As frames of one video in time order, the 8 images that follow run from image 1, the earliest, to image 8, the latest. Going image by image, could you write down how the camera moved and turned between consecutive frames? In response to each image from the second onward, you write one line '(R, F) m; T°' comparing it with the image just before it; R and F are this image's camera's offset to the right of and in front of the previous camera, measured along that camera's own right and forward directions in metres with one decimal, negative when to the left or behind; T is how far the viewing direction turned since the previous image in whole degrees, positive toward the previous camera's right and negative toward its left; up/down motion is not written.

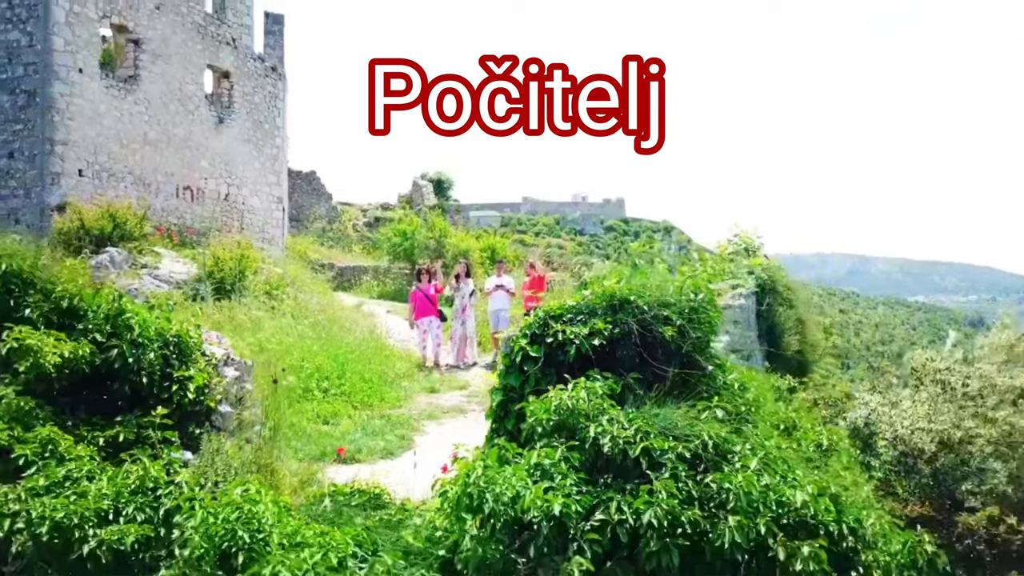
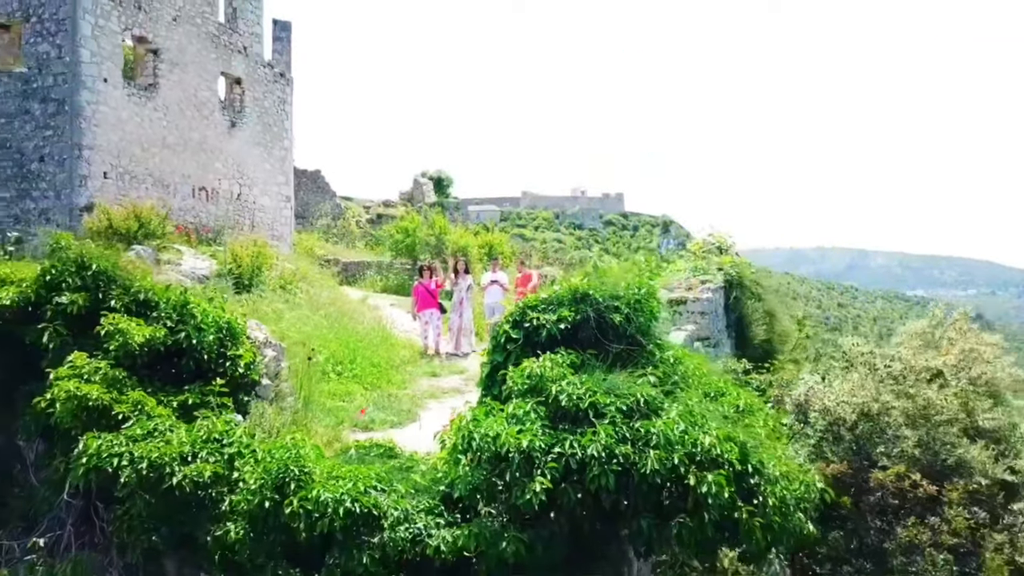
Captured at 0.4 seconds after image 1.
(+0.1, -0.8) m; 0°
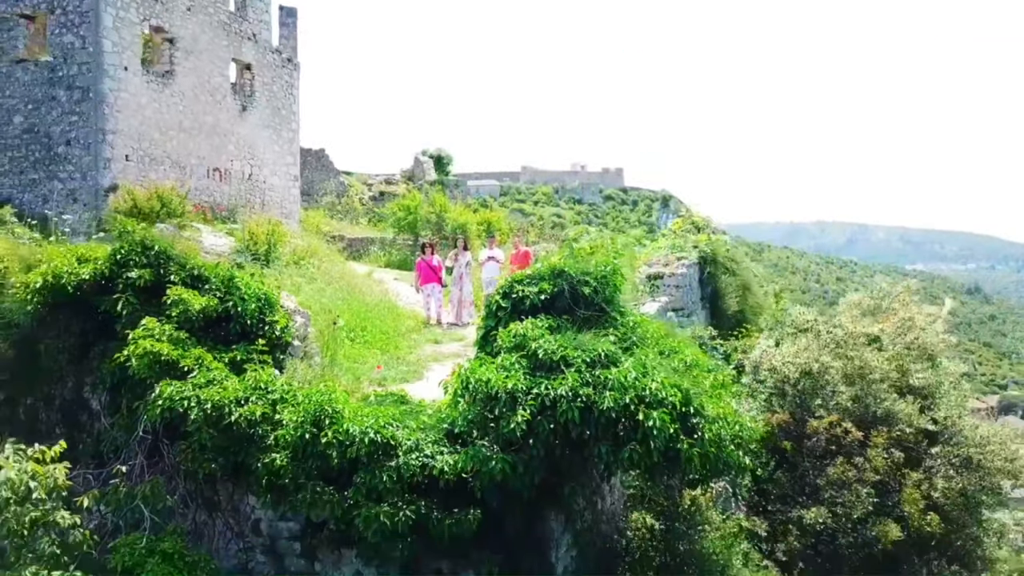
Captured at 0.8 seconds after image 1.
(+0.1, -0.8) m; 0°
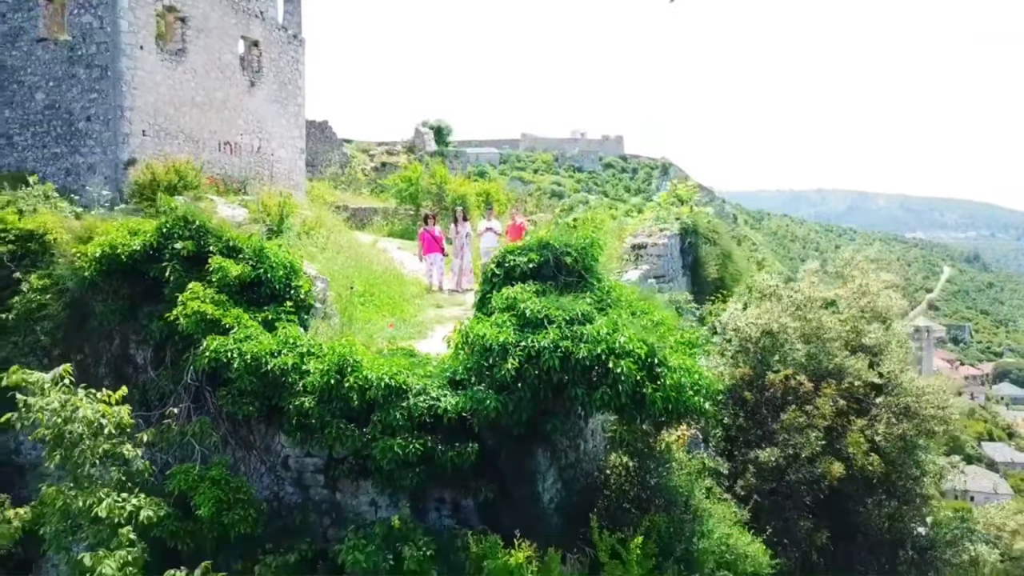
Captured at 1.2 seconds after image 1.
(0.0, -0.7) m; 0°
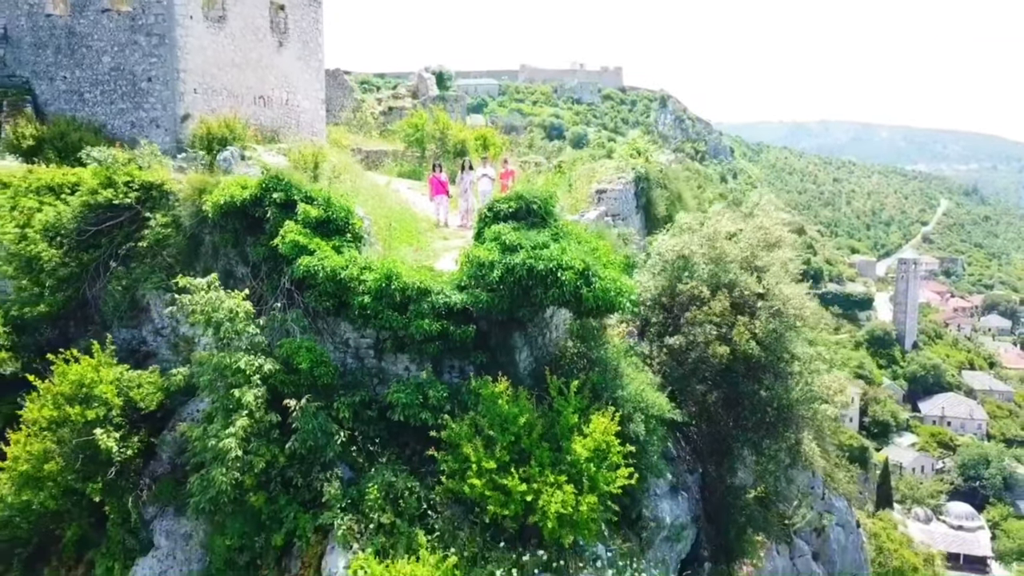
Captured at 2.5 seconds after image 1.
(+0.1, -2.6) m; 0°
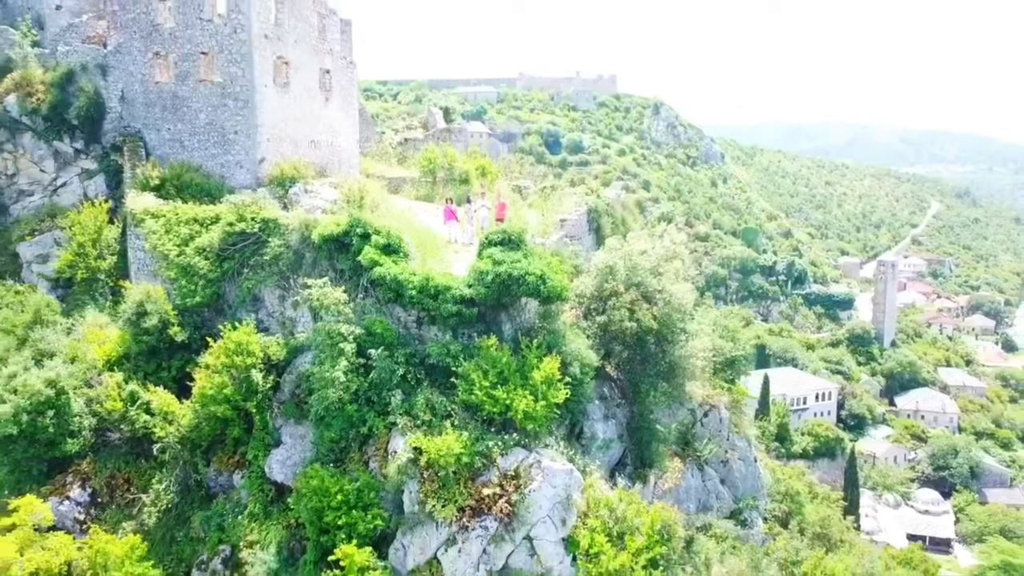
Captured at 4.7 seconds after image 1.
(+0.2, -5.1) m; 0°
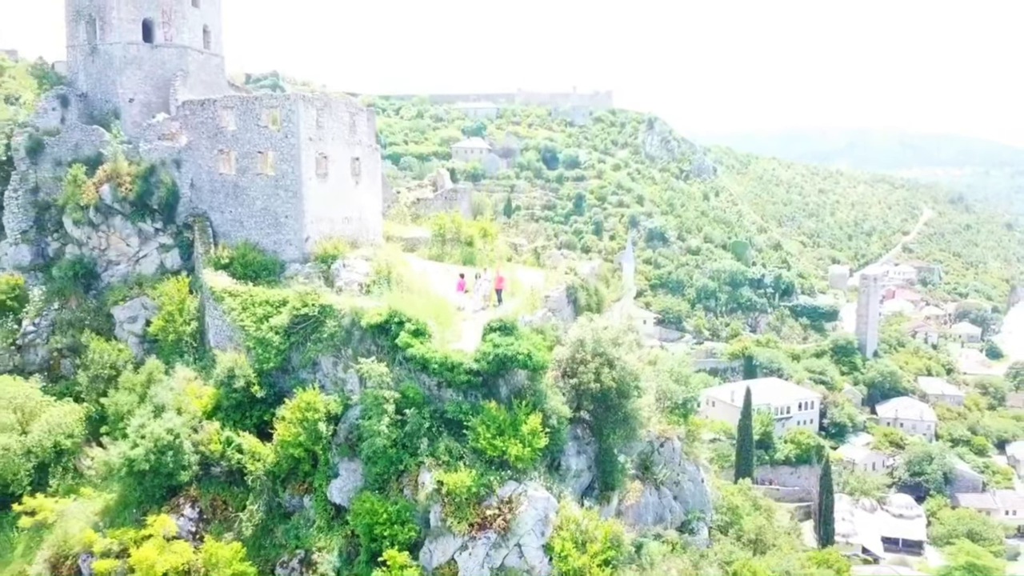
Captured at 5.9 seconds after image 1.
(+0.1, -4.8) m; 0°
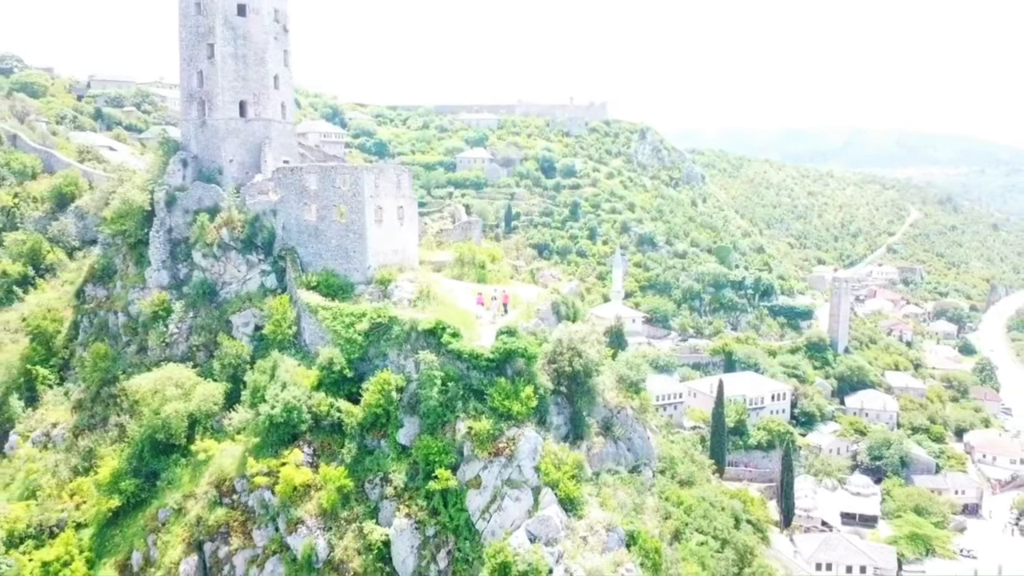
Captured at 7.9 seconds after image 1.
(-0.1, -10.0) m; 0°
